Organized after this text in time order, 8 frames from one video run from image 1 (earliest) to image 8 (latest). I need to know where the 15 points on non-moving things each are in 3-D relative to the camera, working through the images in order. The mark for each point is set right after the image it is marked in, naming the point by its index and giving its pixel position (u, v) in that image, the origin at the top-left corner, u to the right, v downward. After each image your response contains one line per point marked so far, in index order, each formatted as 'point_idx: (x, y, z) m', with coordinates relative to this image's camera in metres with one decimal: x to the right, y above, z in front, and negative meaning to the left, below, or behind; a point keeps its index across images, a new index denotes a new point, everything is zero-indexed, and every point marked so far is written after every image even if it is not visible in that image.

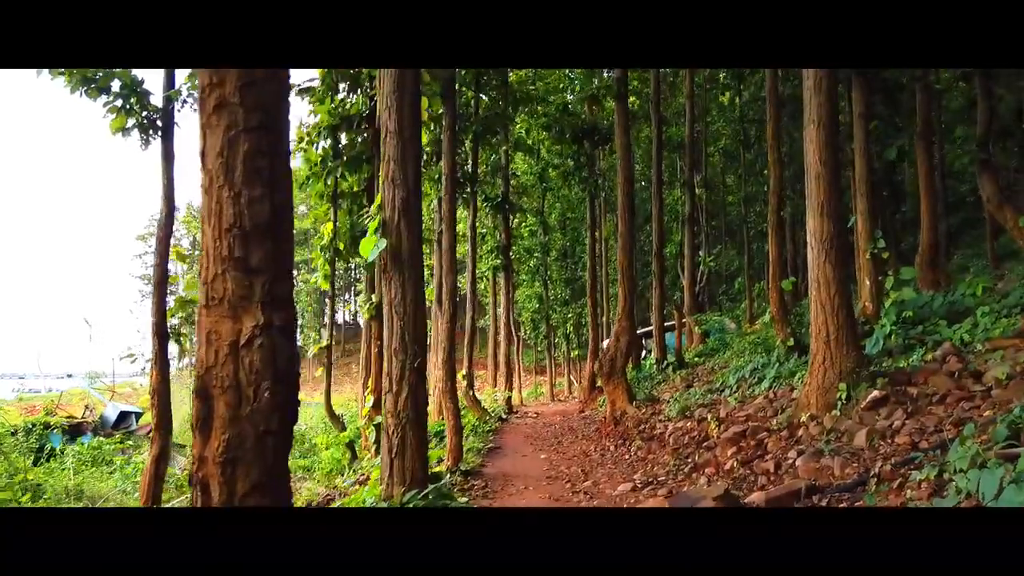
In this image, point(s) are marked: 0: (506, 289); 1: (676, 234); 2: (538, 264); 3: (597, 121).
0: (-0.2, +0.1, +9.7) m
1: (+2.9, +1.0, +10.9) m
2: (+0.5, +0.5, +12.7) m
3: (+1.2, +2.3, +8.5) m
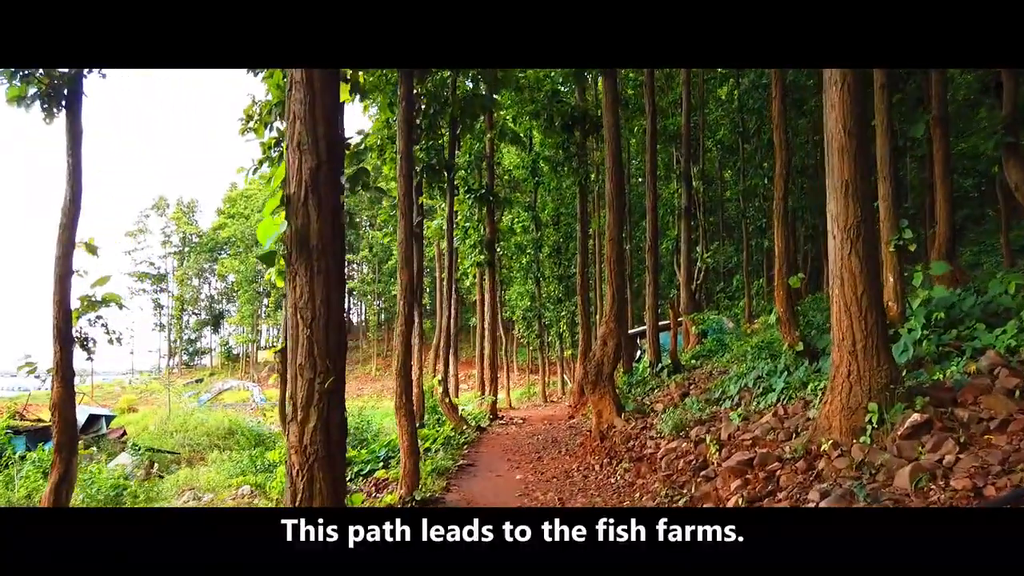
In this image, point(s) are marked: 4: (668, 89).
0: (-0.3, +0.1, +9.3) m
1: (+2.7, +1.0, +10.5) m
2: (+0.4, +0.5, +12.3) m
3: (+1.0, +2.3, +8.1) m
4: (+2.3, +3.0, +9.2) m
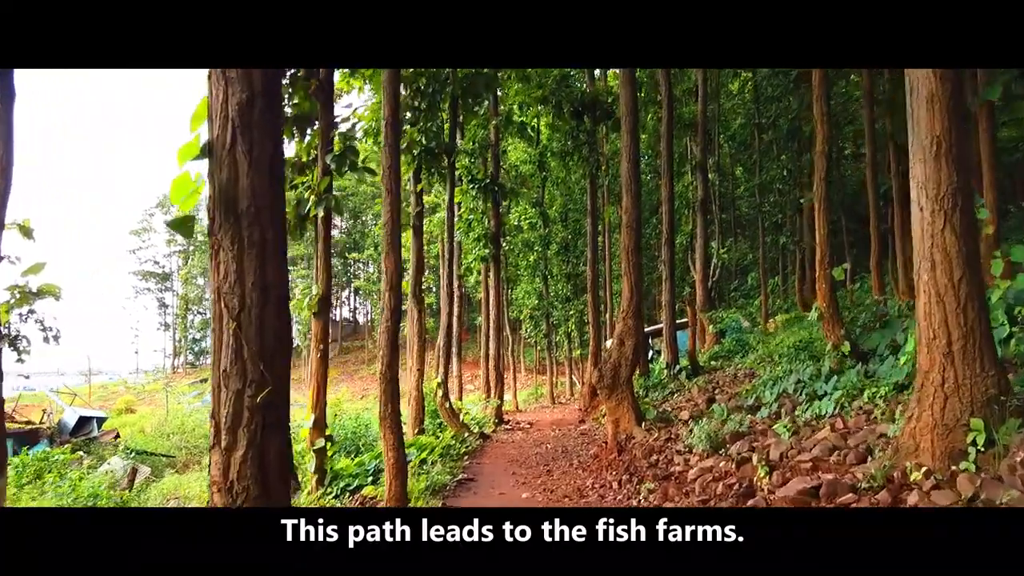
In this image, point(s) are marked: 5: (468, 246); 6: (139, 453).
0: (-0.2, +0.2, +8.9) m
1: (+2.8, +1.0, +10.1) m
2: (+0.5, +0.6, +11.9) m
3: (+1.1, +2.4, +7.7) m
4: (+2.4, +3.0, +8.8) m
5: (-0.6, +0.6, +8.7) m
6: (-4.1, -1.8, +6.8) m
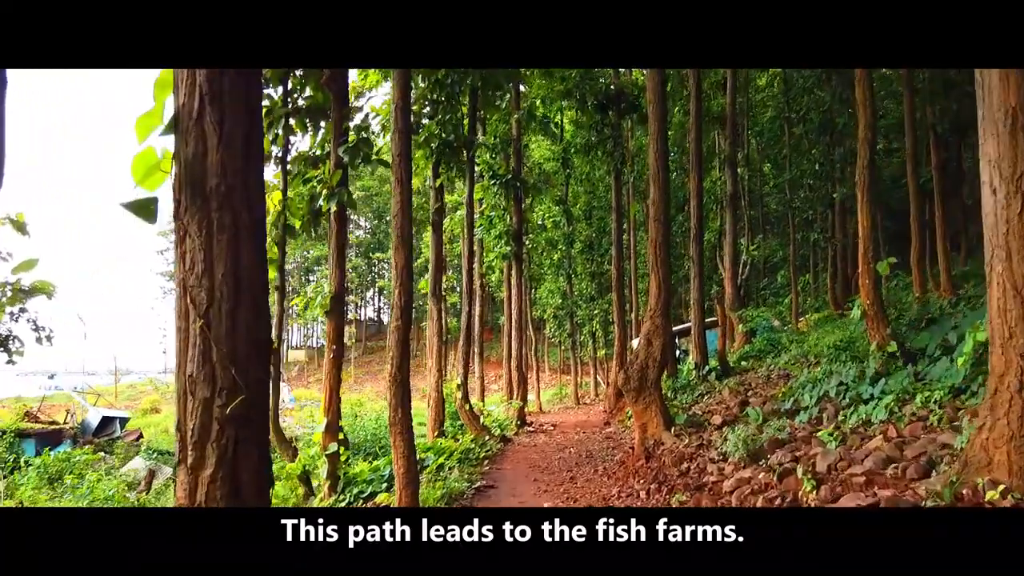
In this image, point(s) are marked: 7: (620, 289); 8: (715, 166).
0: (+0.1, +0.2, +8.8) m
1: (+3.2, +1.1, +9.9) m
2: (+0.9, +0.6, +11.7) m
3: (+1.4, +2.4, +7.5) m
4: (+2.7, +3.0, +8.6) m
5: (-0.3, +0.6, +8.5) m
6: (-3.9, -1.8, +6.9) m
7: (+1.6, 0.0, +9.5) m
8: (+3.1, +1.8, +9.4) m
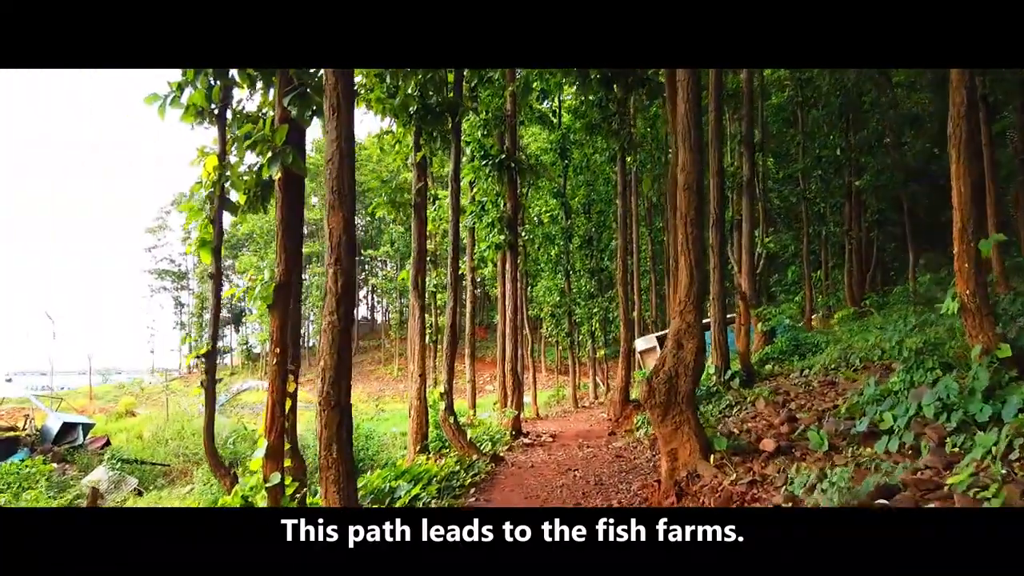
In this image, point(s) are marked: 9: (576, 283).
0: (0.0, +0.2, +8.2) m
1: (+3.1, +1.1, +9.3) m
2: (+0.9, +0.6, +11.1) m
3: (+1.3, +2.5, +6.9) m
4: (+2.7, +3.1, +7.9) m
5: (-0.4, +0.7, +7.9) m
6: (-3.9, -1.8, +6.2) m
7: (+1.6, 0.0, +8.8) m
8: (+3.0, +1.9, +8.8) m
9: (+1.2, +0.1, +11.4) m
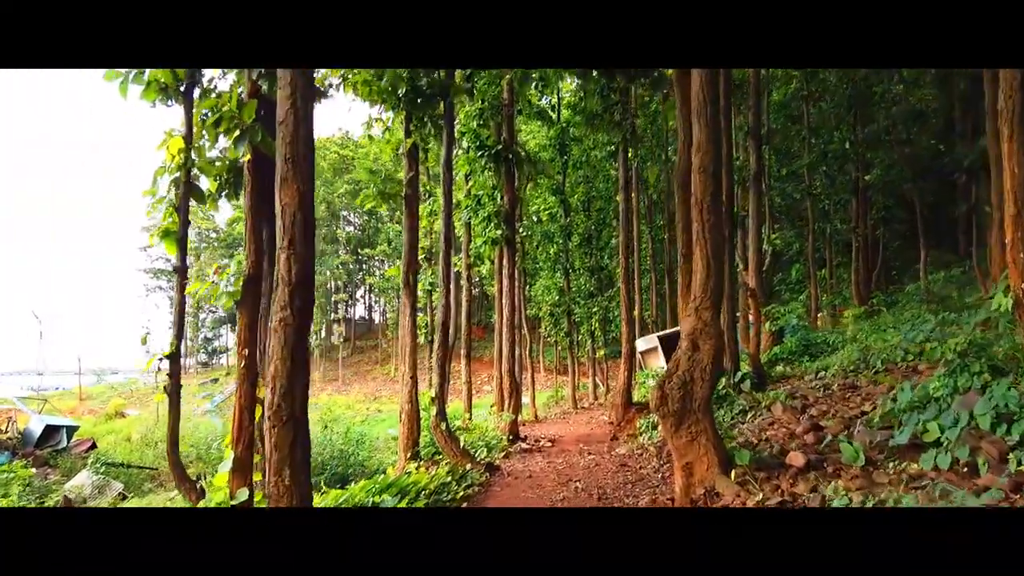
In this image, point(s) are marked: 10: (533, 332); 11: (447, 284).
0: (0.0, +0.2, +7.9) m
1: (+3.1, +1.2, +9.0) m
2: (+0.8, +0.7, +10.9) m
3: (+1.3, +2.5, +6.6) m
4: (+2.6, +3.1, +7.7) m
5: (-0.4, +0.7, +7.7) m
6: (-4.0, -1.7, +6.0) m
7: (+1.6, +0.1, +8.6) m
8: (+3.0, +1.9, +8.6) m
9: (+1.1, +0.1, +11.2) m
10: (+0.5, -1.0, +14.6) m
11: (-0.6, 0.0, +6.8) m
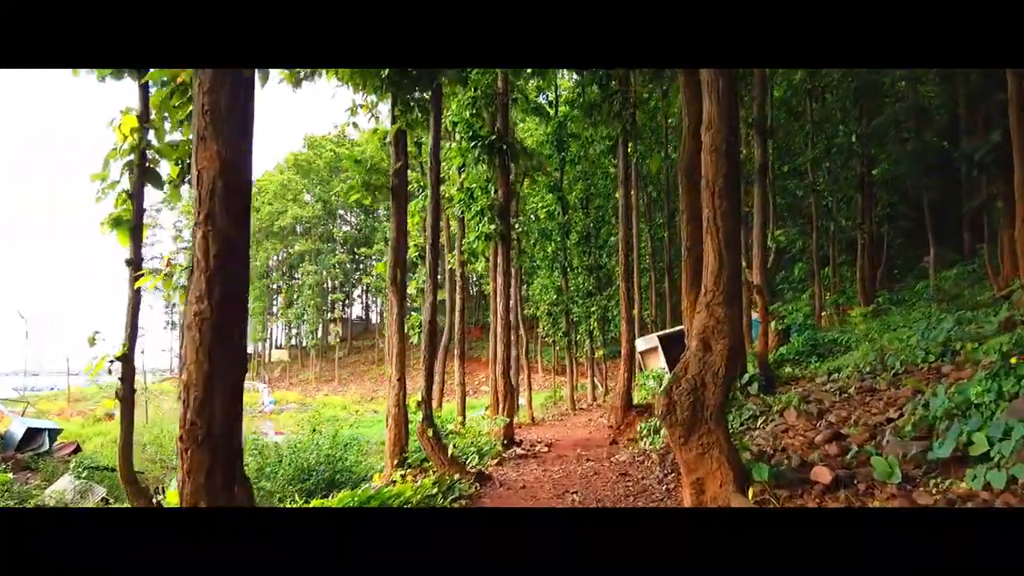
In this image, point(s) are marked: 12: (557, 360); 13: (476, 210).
0: (-0.1, +0.3, +7.7) m
1: (+3.0, +1.2, +8.8) m
2: (+0.8, +0.7, +10.6) m
3: (+1.2, +2.5, +6.4) m
4: (+2.6, +3.1, +7.5) m
5: (-0.4, +0.7, +7.5) m
6: (-4.0, -1.7, +5.7) m
7: (+1.5, +0.1, +8.4) m
8: (+2.9, +1.9, +8.4) m
9: (+1.1, +0.1, +10.9) m
10: (+0.4, -1.0, +14.3) m
11: (-0.7, 0.0, +6.6) m
12: (+1.0, -1.5, +13.5) m
13: (-0.4, +0.8, +7.3) m
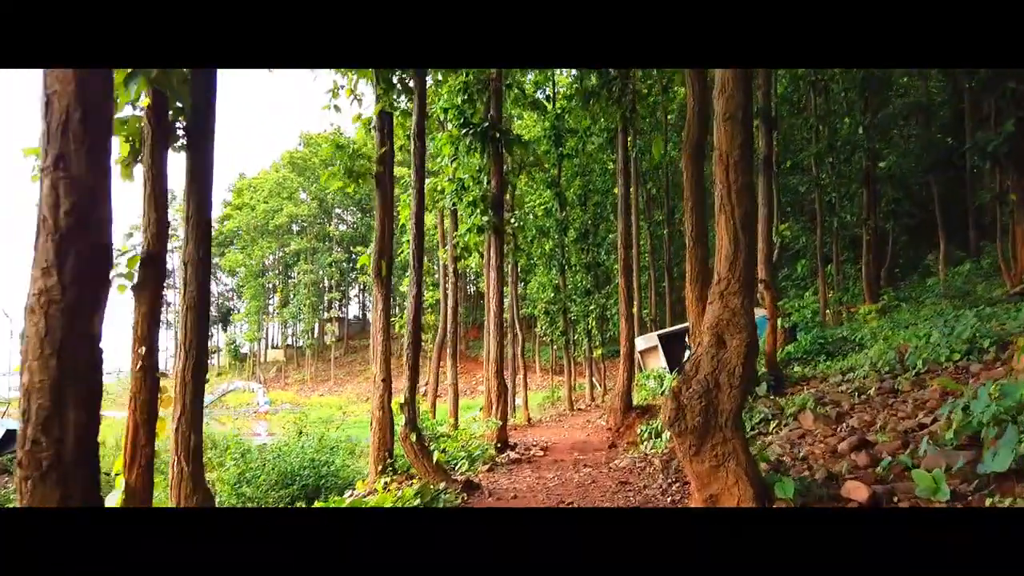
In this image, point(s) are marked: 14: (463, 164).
0: (-0.1, +0.3, +7.5) m
1: (+3.0, +1.2, +8.6) m
2: (+0.7, +0.7, +10.4) m
3: (+1.2, +2.5, +6.2) m
4: (+2.5, +3.2, +7.3) m
5: (-0.5, +0.7, +7.2) m
6: (-4.1, -1.7, +5.5) m
7: (+1.4, +0.1, +8.2) m
8: (+2.9, +2.0, +8.1) m
9: (+1.0, +0.2, +10.7) m
10: (+0.4, -0.9, +14.1) m
11: (-0.7, 0.0, +6.4) m
12: (+0.9, -1.5, +13.3) m
13: (-0.5, +0.9, +7.0) m
14: (-0.5, +1.2, +6.9) m
